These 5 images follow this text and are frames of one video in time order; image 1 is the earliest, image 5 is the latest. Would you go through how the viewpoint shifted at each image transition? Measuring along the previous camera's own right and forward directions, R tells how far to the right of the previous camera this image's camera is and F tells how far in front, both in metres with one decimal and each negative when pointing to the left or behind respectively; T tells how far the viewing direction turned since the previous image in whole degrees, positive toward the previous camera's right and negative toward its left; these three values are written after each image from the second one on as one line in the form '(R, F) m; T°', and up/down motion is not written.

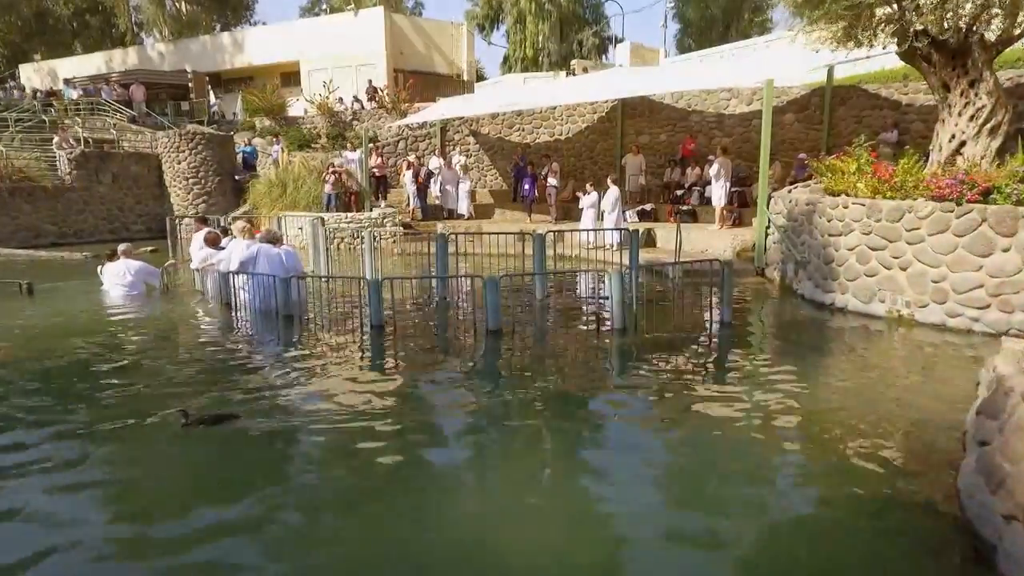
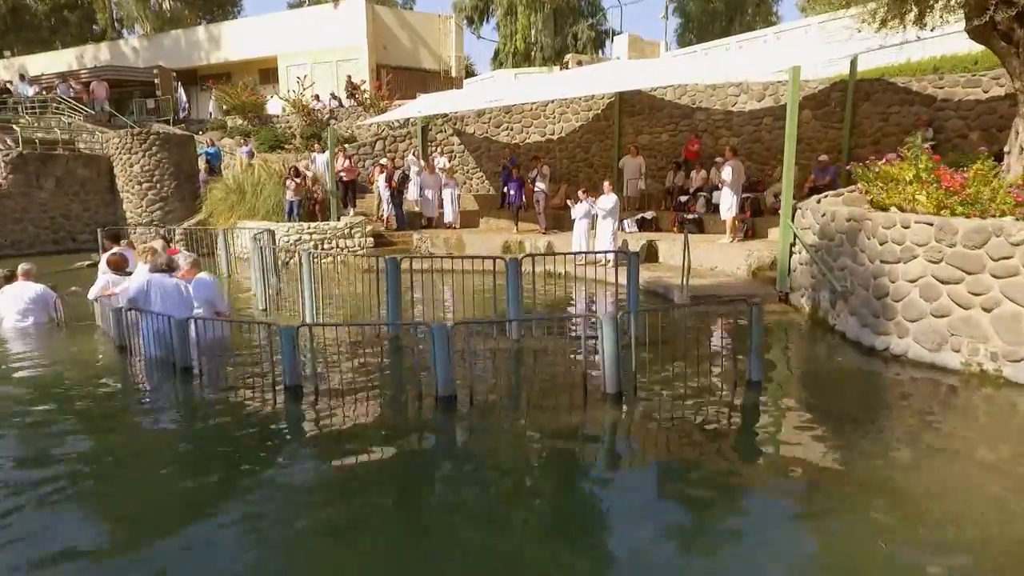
(+0.3, +1.7) m; 0°
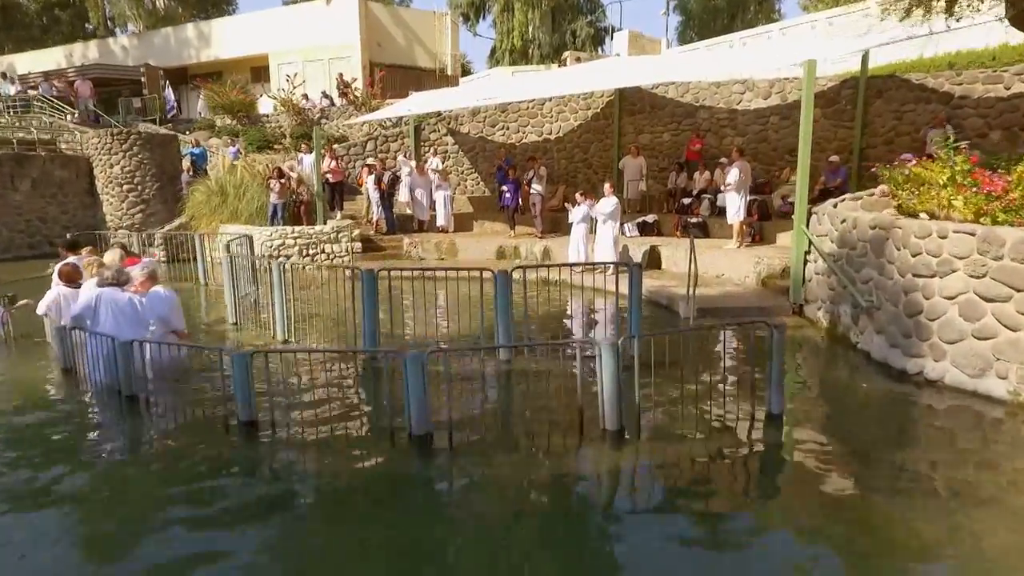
(+0.1, +0.7) m; 0°
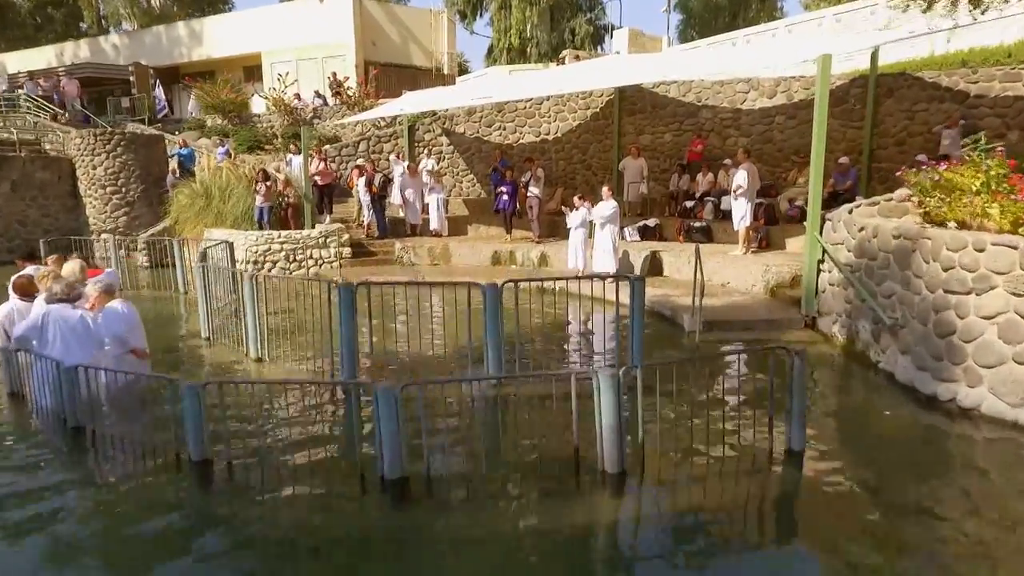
(+0.1, +0.5) m; 0°
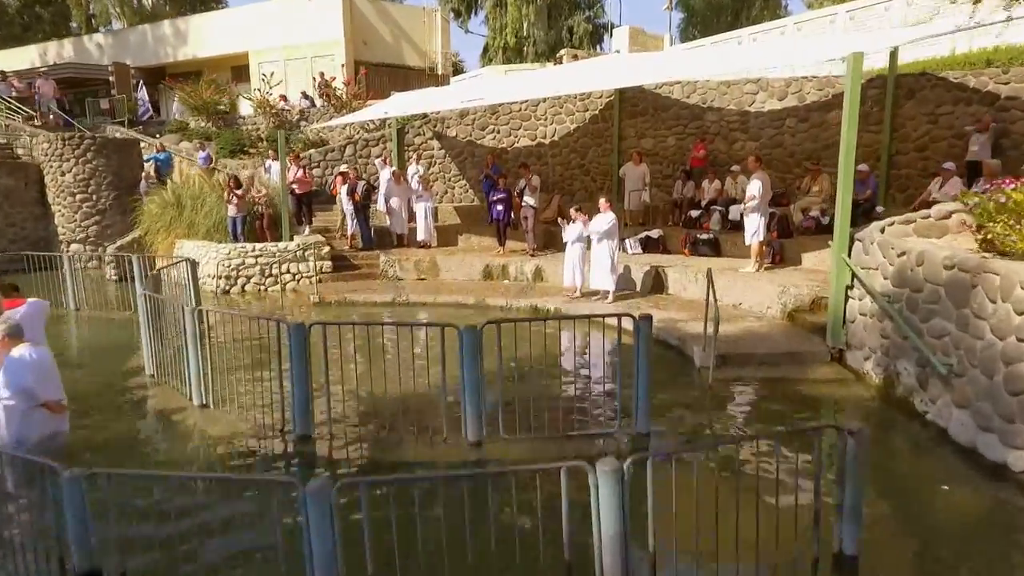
(+0.1, +0.9) m; 0°
